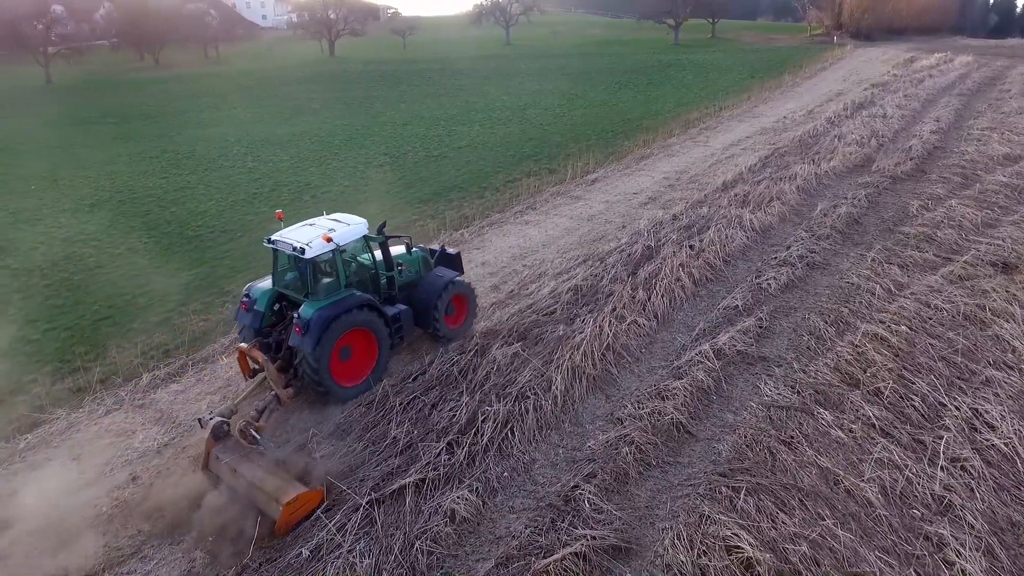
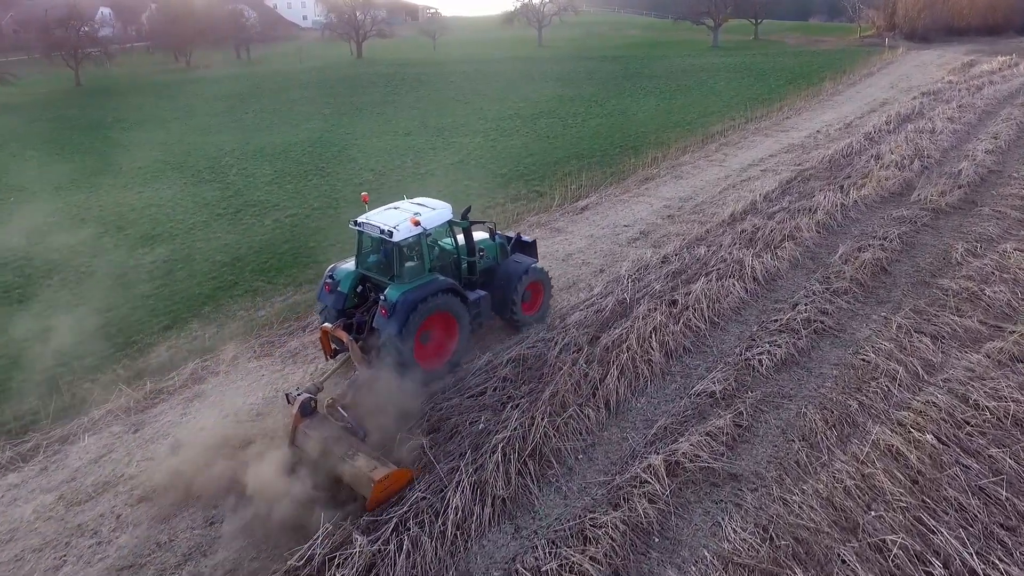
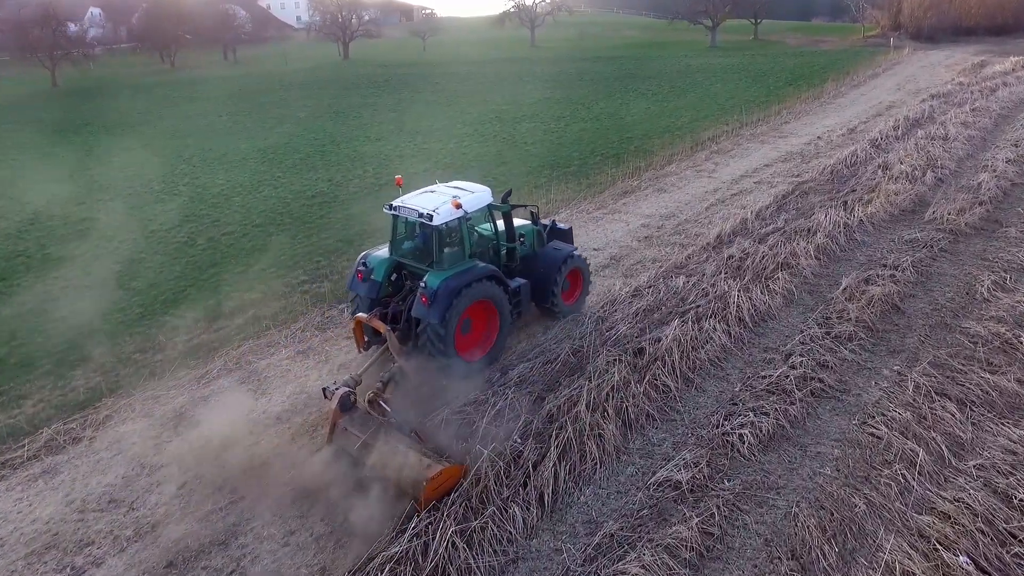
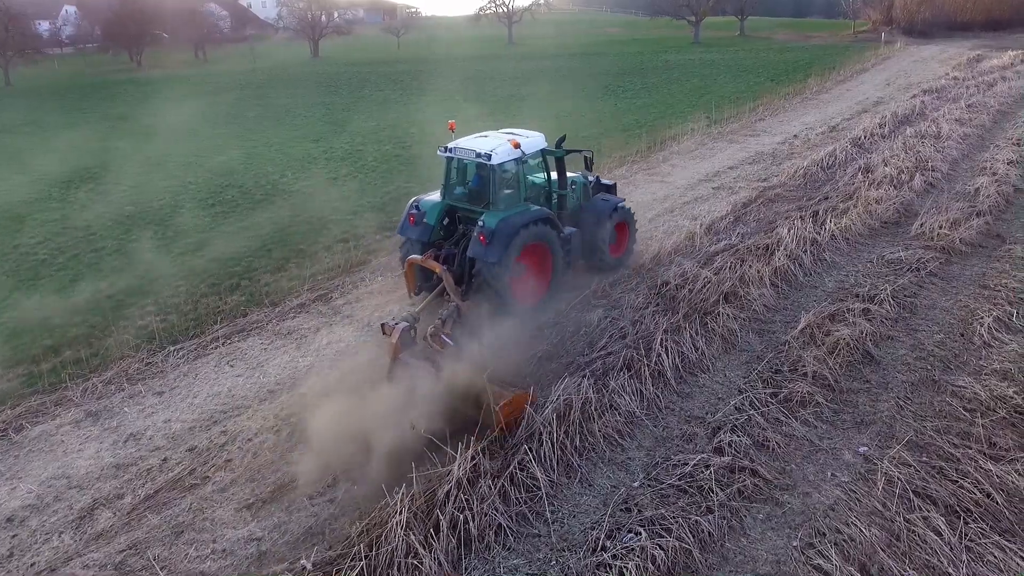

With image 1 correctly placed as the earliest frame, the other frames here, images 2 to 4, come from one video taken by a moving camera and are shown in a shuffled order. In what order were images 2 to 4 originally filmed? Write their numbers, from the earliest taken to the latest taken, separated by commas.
2, 3, 4
